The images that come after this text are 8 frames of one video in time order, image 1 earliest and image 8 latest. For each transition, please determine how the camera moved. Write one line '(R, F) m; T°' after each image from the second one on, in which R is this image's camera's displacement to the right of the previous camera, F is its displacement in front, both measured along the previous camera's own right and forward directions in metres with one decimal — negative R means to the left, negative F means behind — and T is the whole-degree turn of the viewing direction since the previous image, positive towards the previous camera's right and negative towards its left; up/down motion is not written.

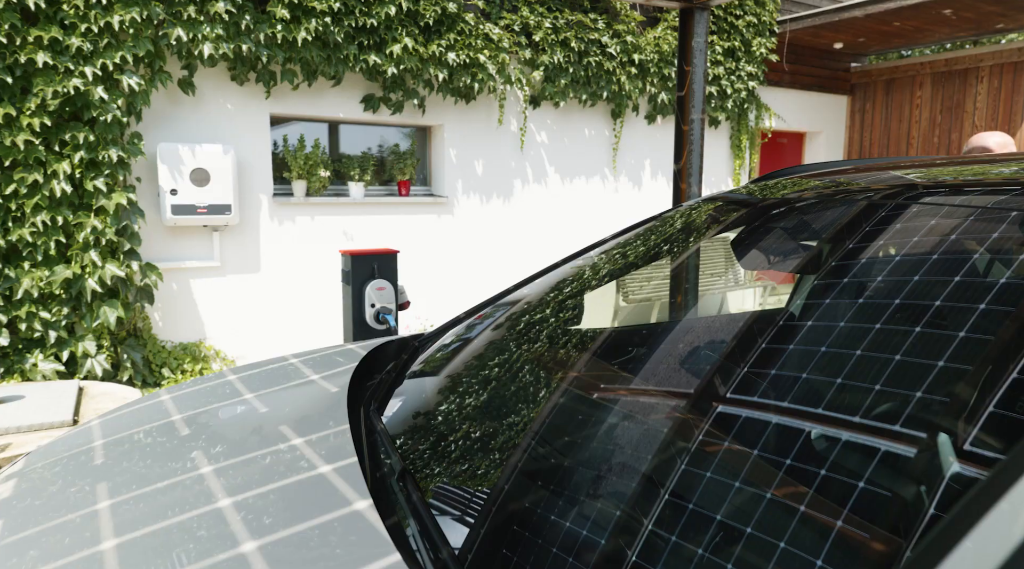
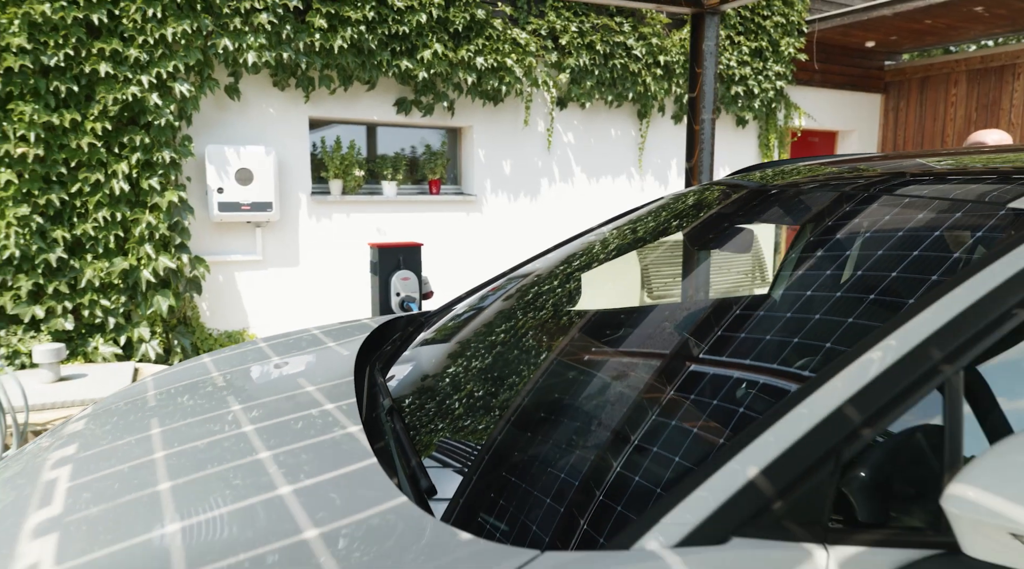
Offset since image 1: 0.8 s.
(+0.2, -0.3) m; -3°
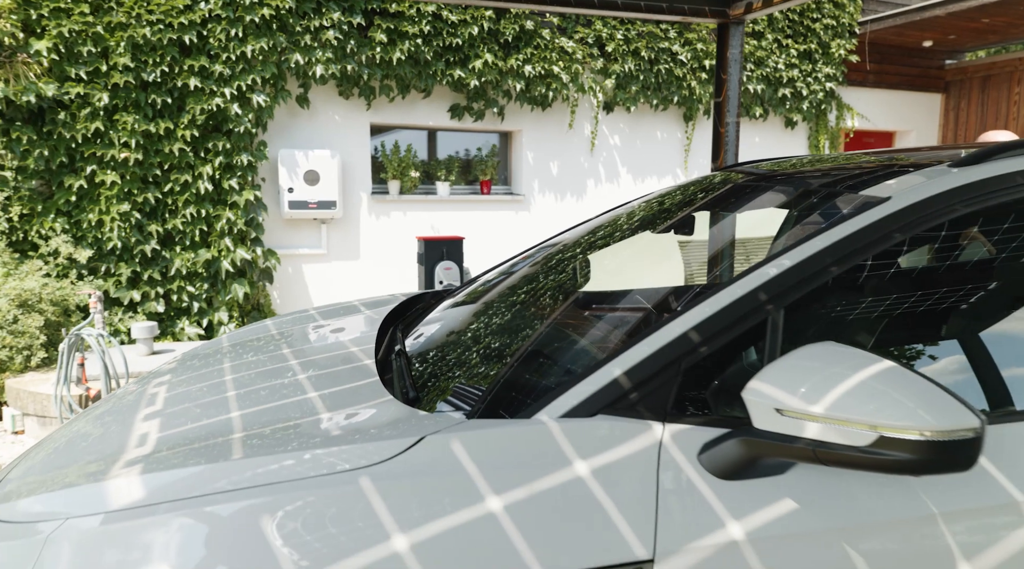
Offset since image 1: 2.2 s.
(+0.2, -0.4) m; -5°
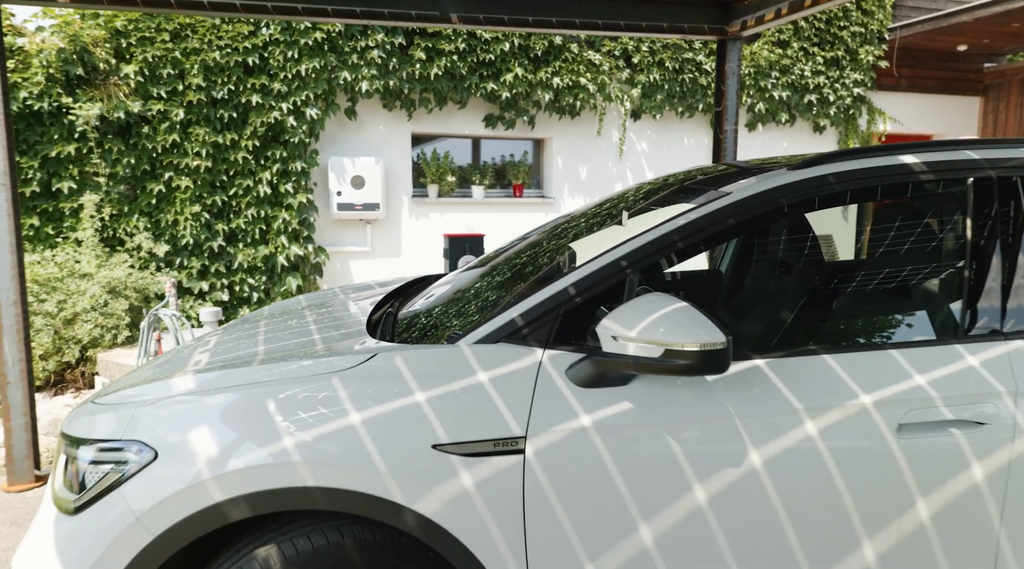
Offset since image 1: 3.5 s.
(+0.3, -0.6) m; -5°
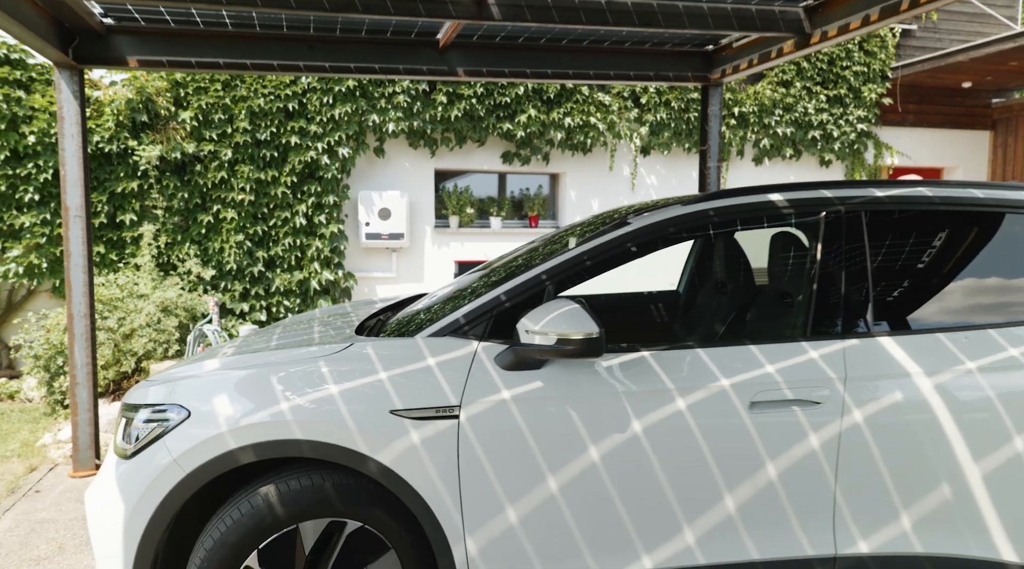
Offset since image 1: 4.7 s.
(+0.3, -0.6) m; -3°
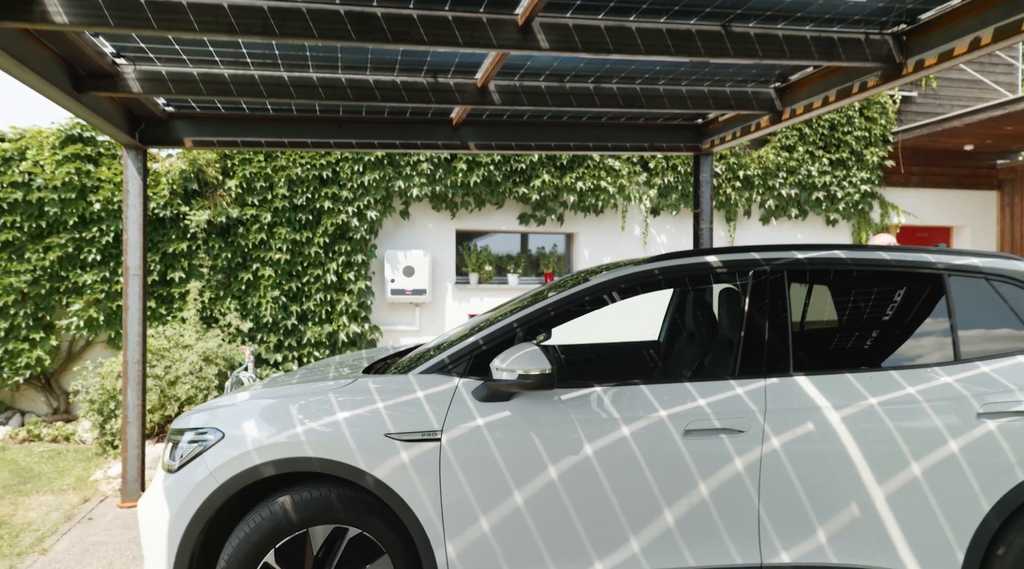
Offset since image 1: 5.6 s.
(+0.2, -0.5) m; -3°
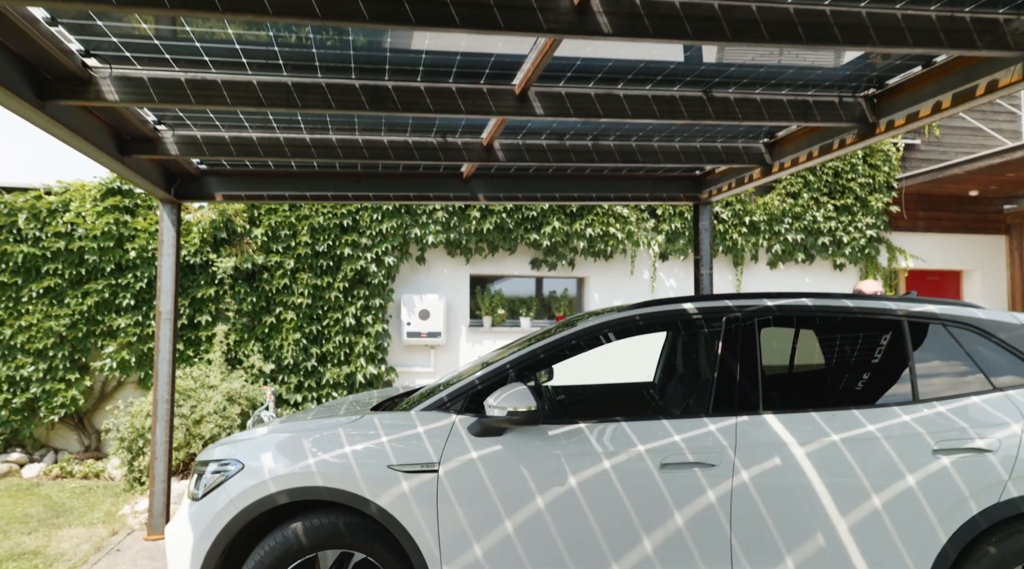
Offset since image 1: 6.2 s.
(+0.1, -0.3) m; -2°
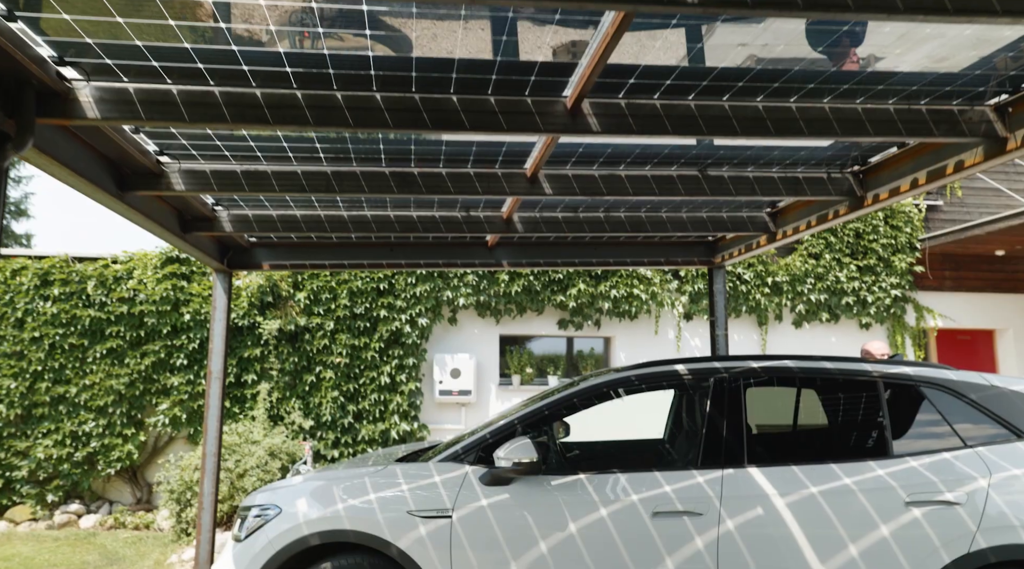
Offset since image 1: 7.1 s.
(+0.2, -0.4) m; -3°
